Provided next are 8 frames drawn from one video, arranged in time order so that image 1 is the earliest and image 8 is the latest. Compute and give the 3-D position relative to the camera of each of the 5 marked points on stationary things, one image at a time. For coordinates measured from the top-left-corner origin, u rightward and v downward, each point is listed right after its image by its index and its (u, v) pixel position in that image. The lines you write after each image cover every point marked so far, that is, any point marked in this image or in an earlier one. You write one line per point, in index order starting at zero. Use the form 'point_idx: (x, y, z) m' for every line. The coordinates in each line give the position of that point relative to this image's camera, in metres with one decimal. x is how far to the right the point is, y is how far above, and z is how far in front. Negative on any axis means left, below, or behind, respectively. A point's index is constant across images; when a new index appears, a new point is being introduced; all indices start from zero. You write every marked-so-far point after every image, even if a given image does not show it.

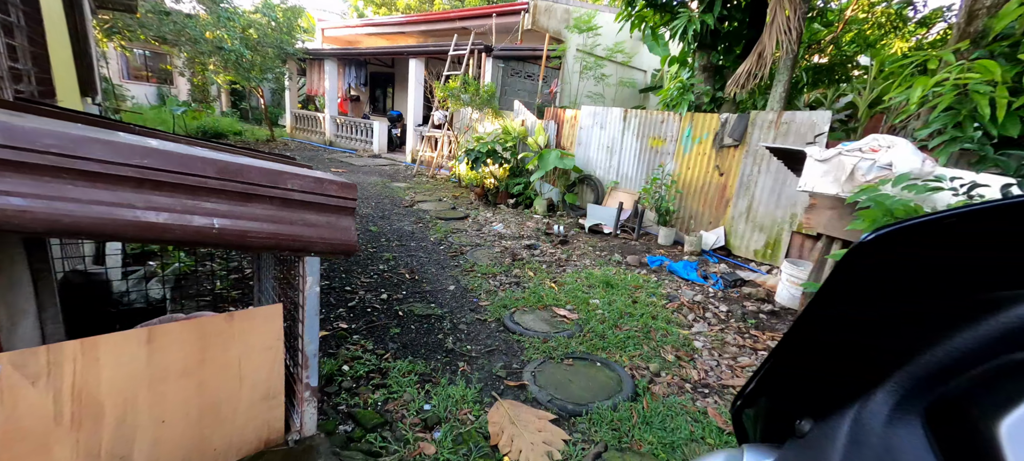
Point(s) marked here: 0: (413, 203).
0: (-1.5, +0.4, +6.9) m
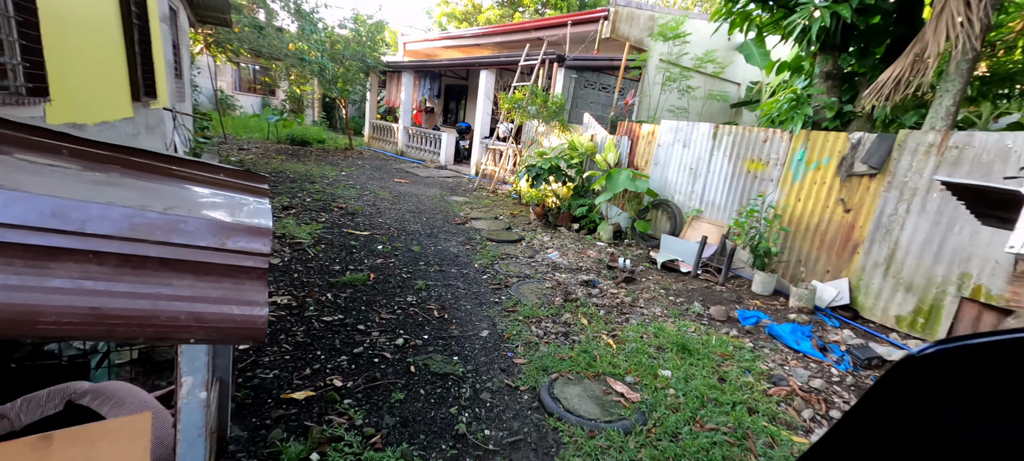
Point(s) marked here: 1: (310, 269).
0: (-0.6, +0.1, +6.4) m
1: (-1.6, -0.3, +3.8) m
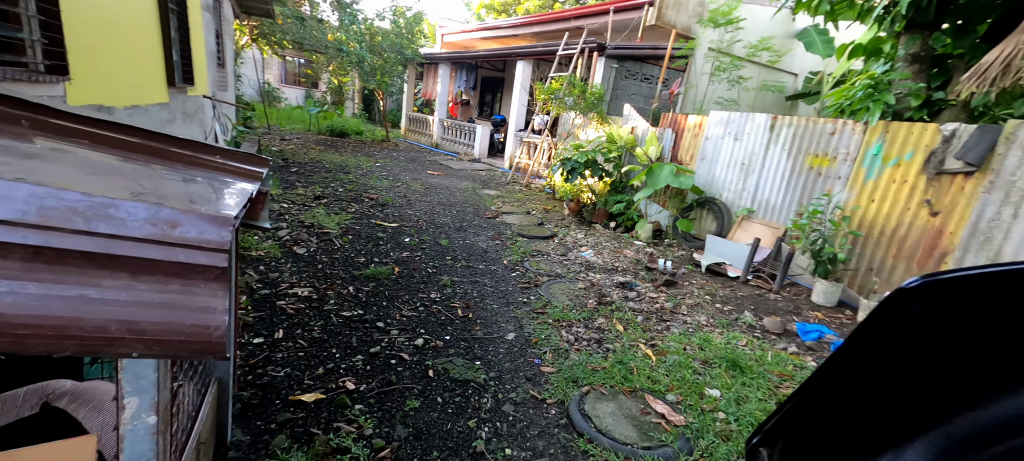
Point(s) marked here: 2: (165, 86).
0: (-0.2, +0.2, +6.2) m
1: (-1.4, -0.2, +3.6) m
2: (-2.8, +1.2, +3.9) m
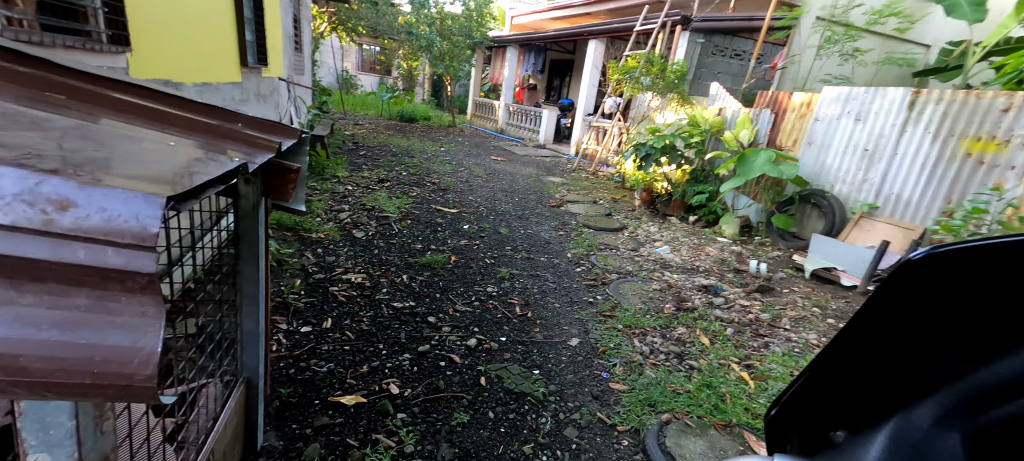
0: (+0.6, +0.4, +5.9) m
1: (-0.9, -0.1, +3.5) m
2: (-2.3, +1.4, +3.9) m
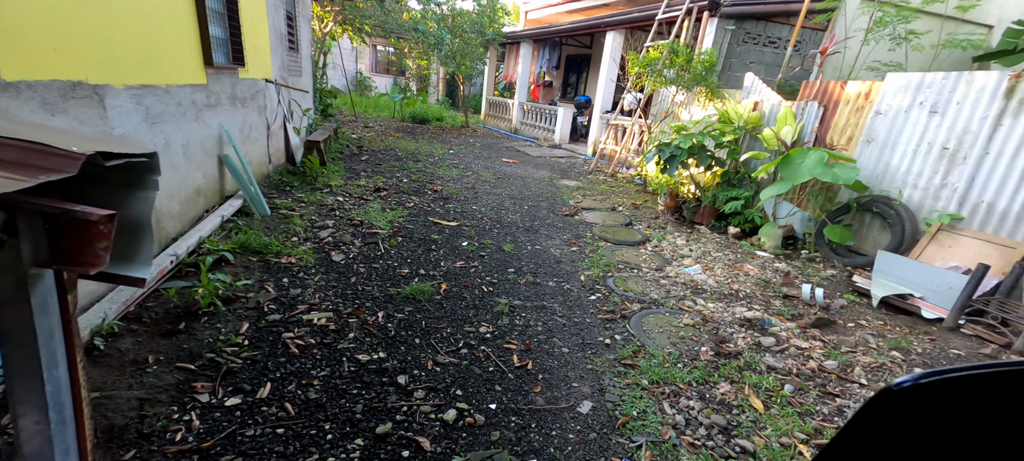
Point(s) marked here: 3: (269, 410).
0: (+0.7, +0.2, +5.3) m
1: (-0.9, -0.3, +3.0) m
2: (-2.2, +1.2, +3.5) m
3: (-0.9, -0.6, +1.7) m
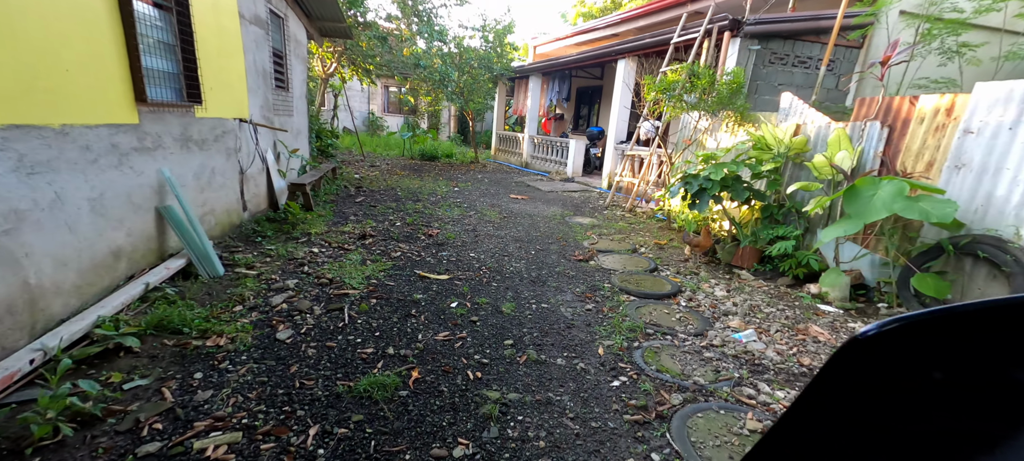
0: (+0.8, -0.2, +4.6) m
1: (-0.9, -0.6, +2.3) m
2: (-2.3, +0.8, +2.9) m
3: (-0.9, -0.9, +0.9) m
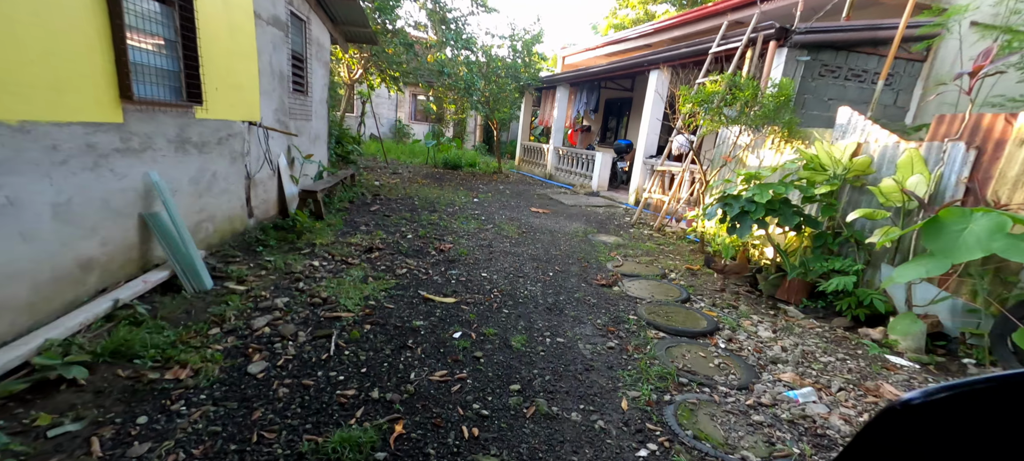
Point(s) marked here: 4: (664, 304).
0: (+0.9, -0.4, +4.2) m
1: (-0.9, -0.7, +2.0) m
2: (-2.2, +0.8, +2.7) m
3: (-1.0, -0.9, +0.6) m
4: (+1.2, -0.6, +3.6) m
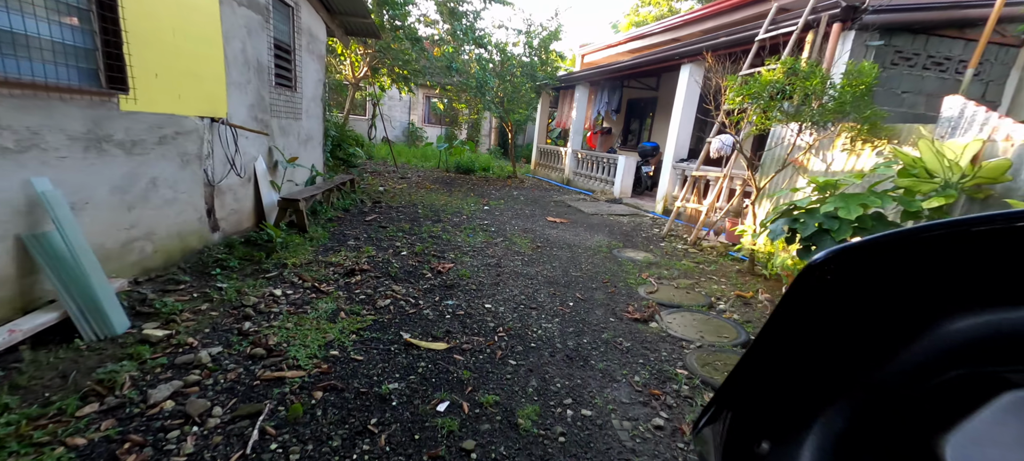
0: (+1.0, -0.6, +3.3) m
1: (-0.9, -0.8, +1.2) m
2: (-2.1, +0.6, +2.0) m
3: (-1.0, -1.0, -0.2) m
4: (+1.2, -0.7, +2.7) m
